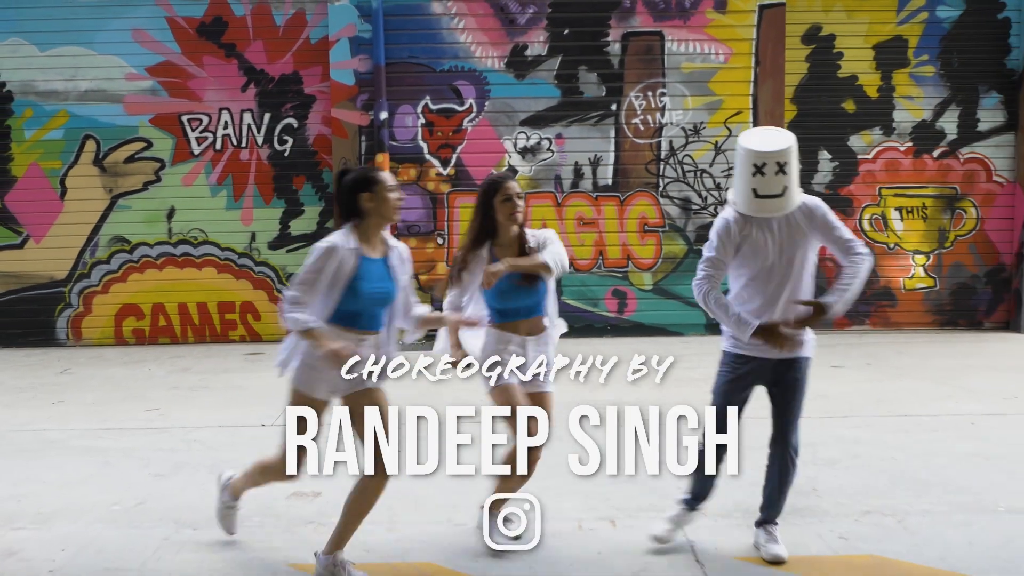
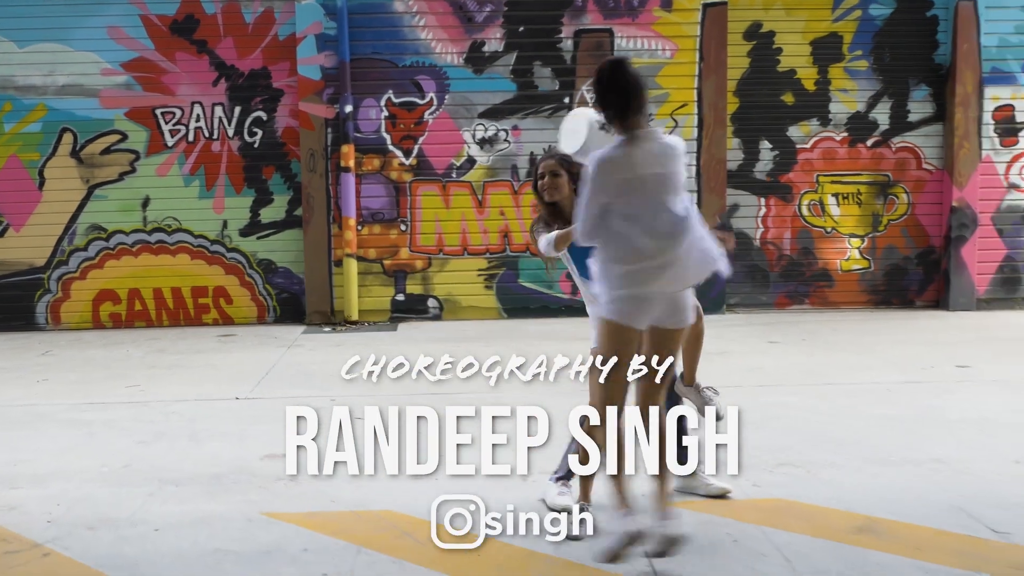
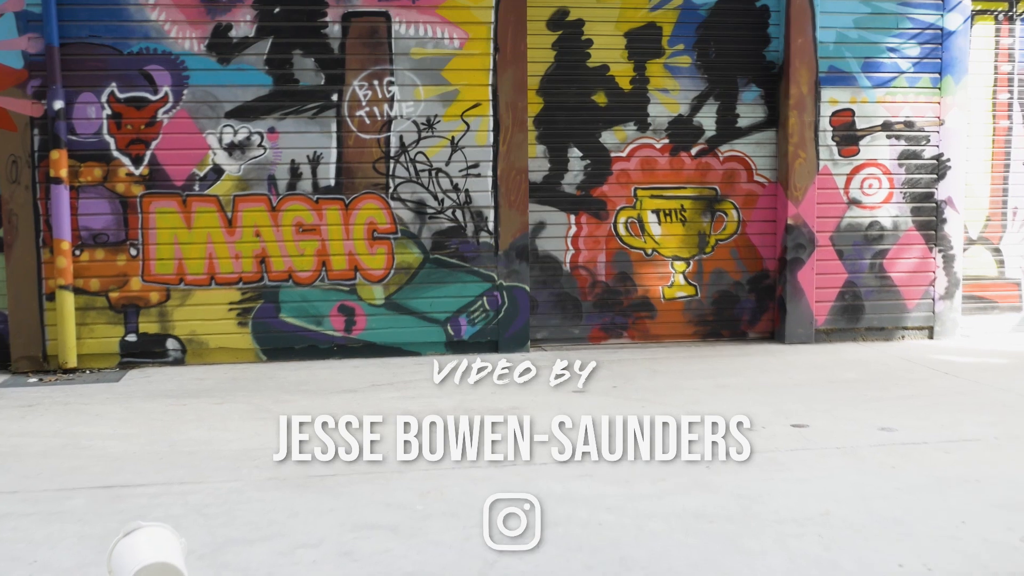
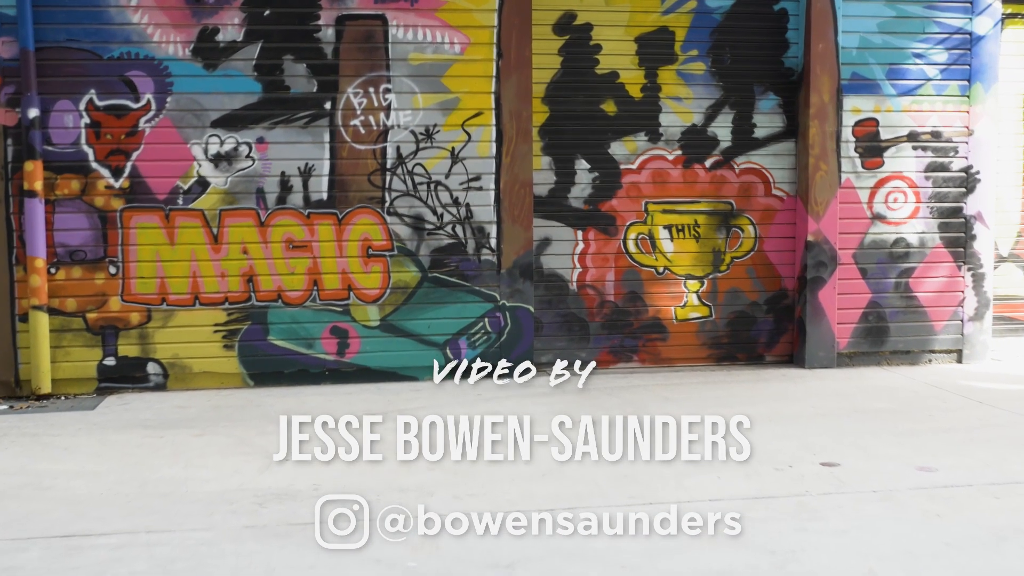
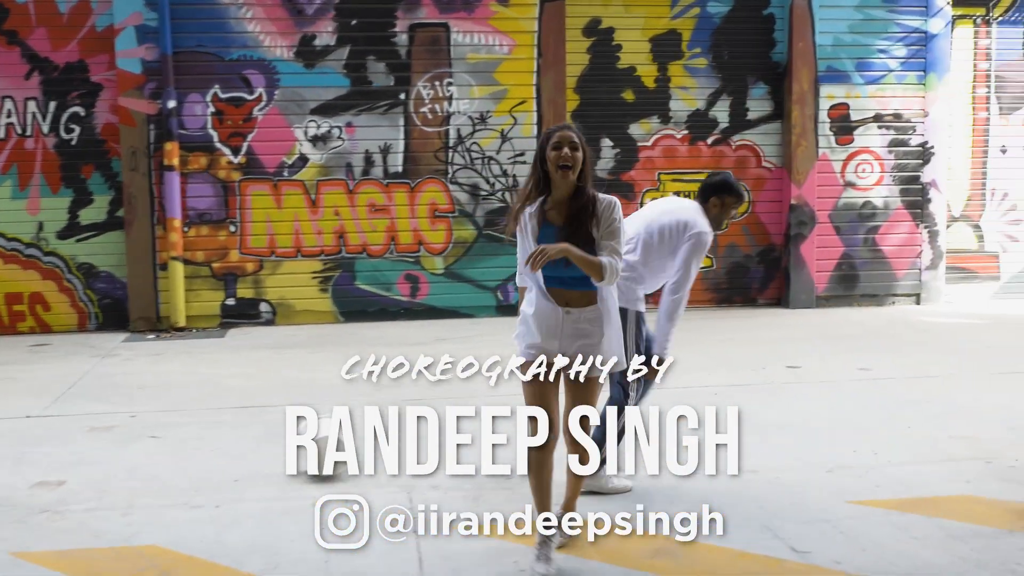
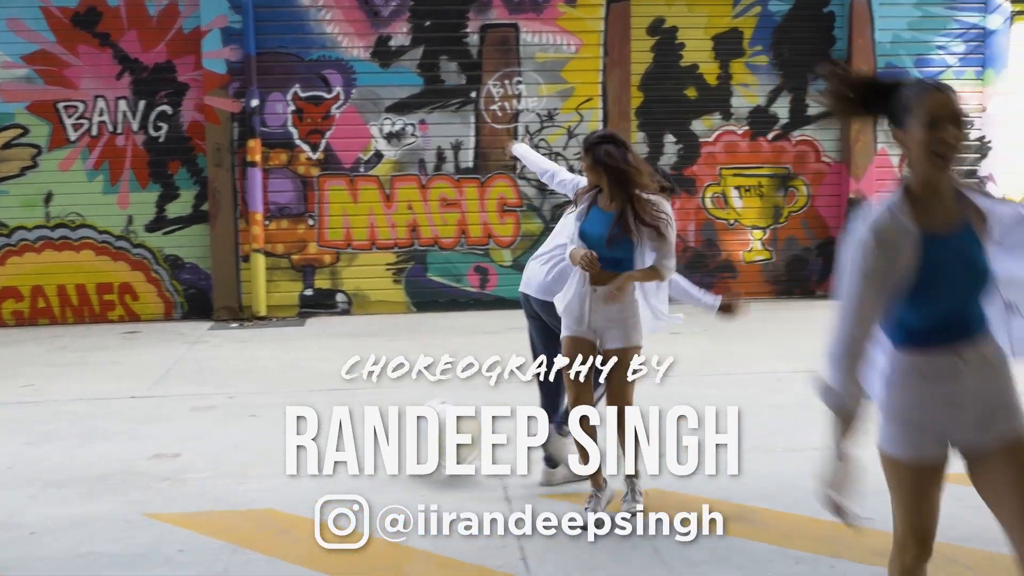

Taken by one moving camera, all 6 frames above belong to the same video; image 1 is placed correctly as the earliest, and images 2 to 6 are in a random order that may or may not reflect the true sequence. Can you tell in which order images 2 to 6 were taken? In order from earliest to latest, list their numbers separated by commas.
2, 6, 5, 3, 4
